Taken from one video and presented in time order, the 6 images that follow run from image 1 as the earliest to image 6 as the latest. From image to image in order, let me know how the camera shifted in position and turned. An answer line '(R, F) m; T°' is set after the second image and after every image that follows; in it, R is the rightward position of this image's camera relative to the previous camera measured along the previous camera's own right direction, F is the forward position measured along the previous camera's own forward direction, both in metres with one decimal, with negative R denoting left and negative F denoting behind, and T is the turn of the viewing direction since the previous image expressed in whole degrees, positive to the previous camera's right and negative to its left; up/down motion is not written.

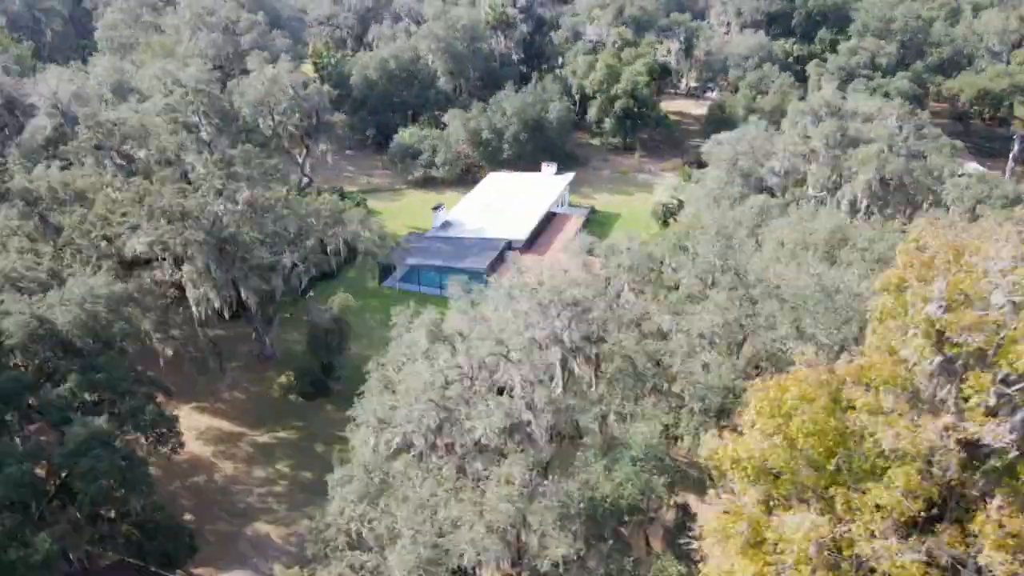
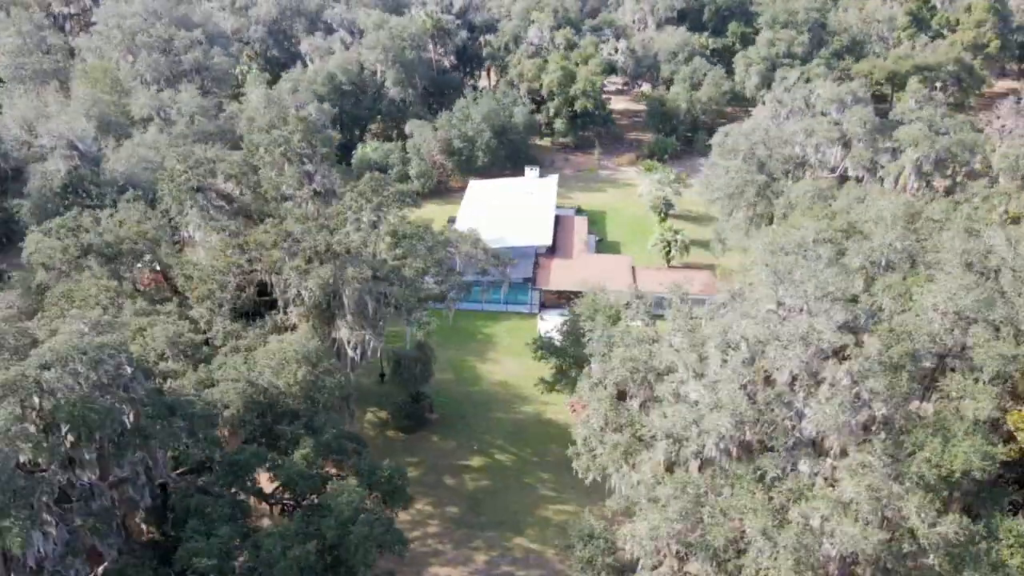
(-9.1, +1.0) m; +12°
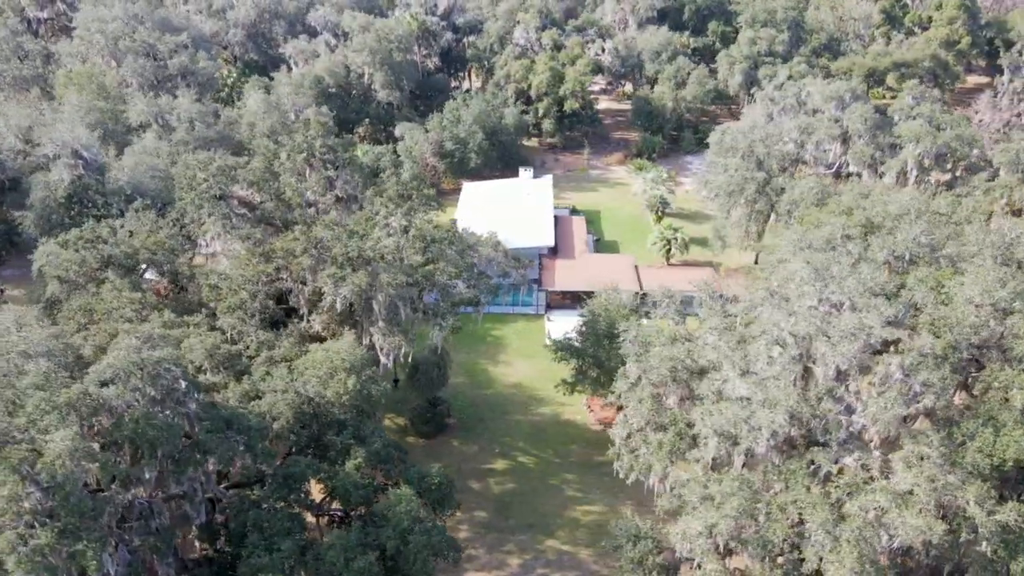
(-1.8, +0.1) m; +2°
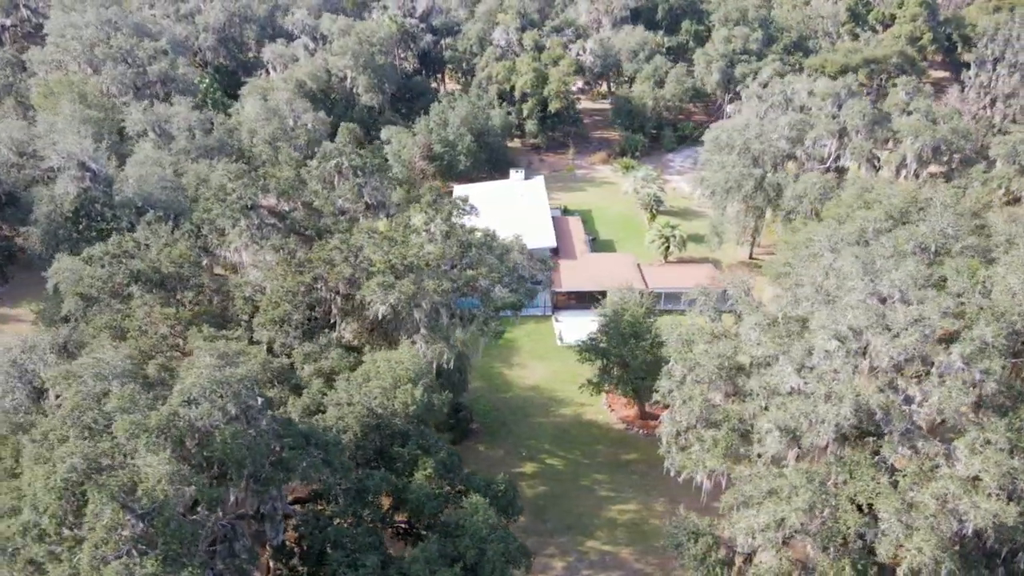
(-2.3, +0.1) m; +3°
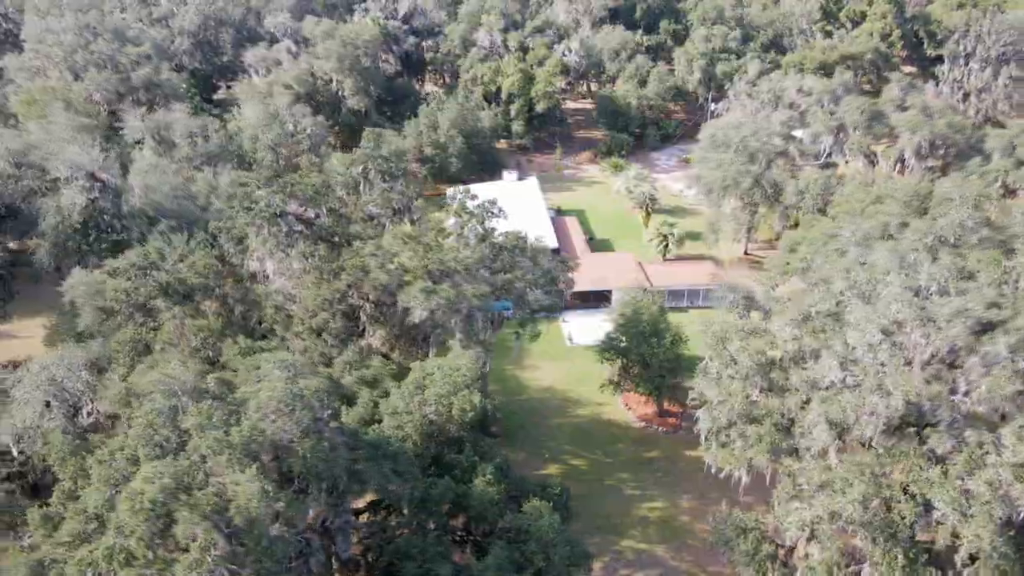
(-1.9, +0.1) m; +3°
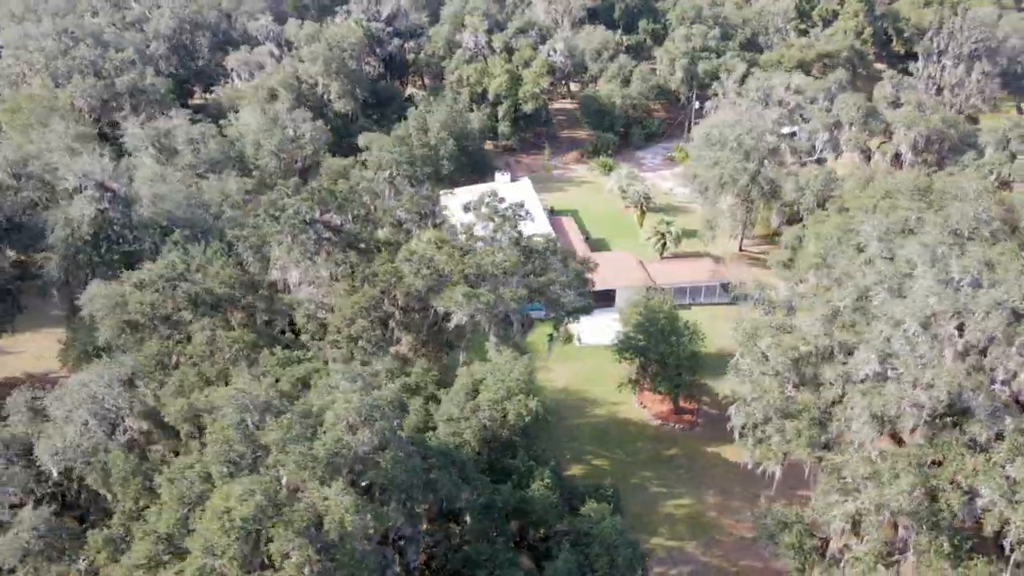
(-1.8, +0.1) m; +3°
